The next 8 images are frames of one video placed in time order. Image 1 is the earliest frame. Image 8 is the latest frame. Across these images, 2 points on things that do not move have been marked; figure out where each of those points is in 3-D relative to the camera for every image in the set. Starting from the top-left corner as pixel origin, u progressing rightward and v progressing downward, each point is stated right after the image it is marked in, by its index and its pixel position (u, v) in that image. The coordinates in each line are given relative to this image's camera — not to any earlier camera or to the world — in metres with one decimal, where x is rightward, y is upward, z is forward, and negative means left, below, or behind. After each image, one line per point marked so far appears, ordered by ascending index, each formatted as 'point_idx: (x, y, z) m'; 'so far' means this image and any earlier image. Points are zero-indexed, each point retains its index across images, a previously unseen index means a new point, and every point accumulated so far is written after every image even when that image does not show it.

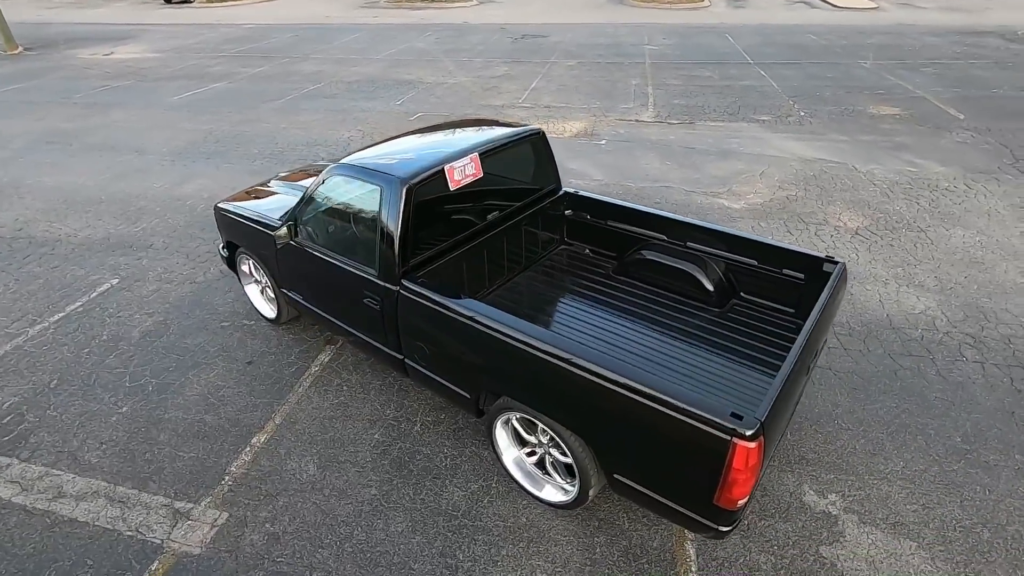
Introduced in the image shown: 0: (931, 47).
0: (+12.8, +7.4, +16.5) m
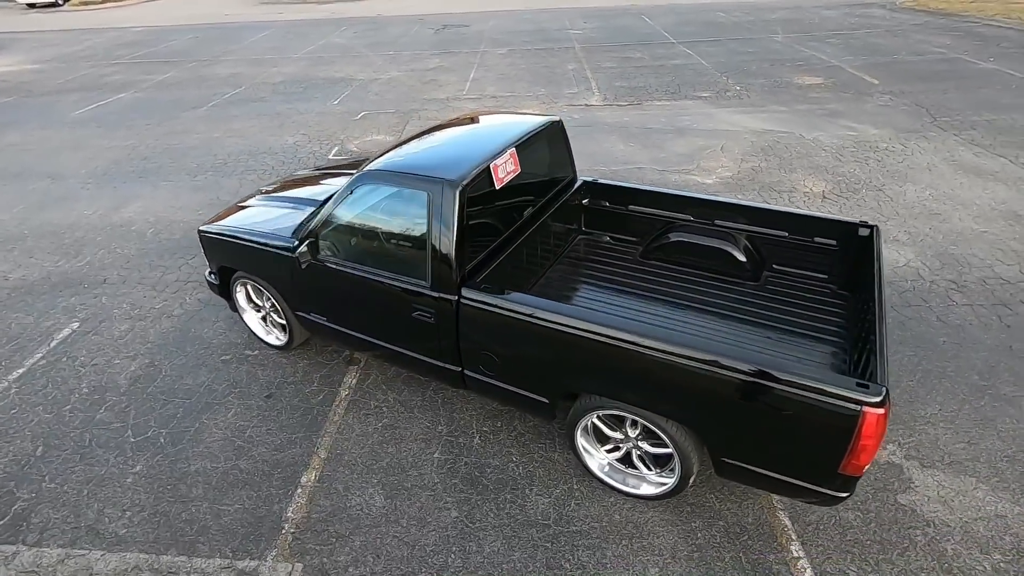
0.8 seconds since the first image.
0: (+10.5, +9.0, +17.8) m
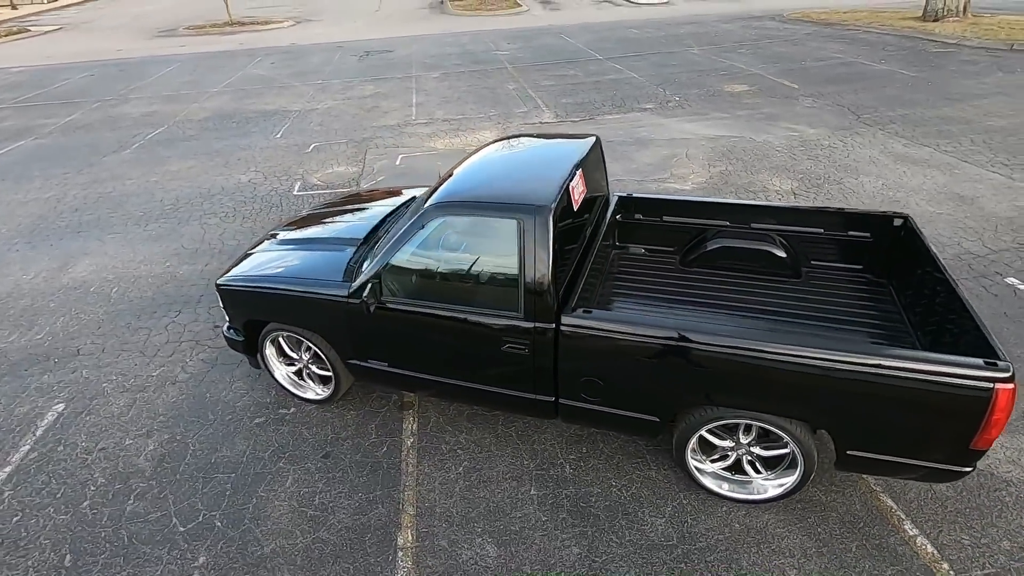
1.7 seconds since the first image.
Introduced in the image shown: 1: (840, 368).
0: (+7.9, +9.3, +19.4) m
1: (+1.7, -0.4, +2.8) m
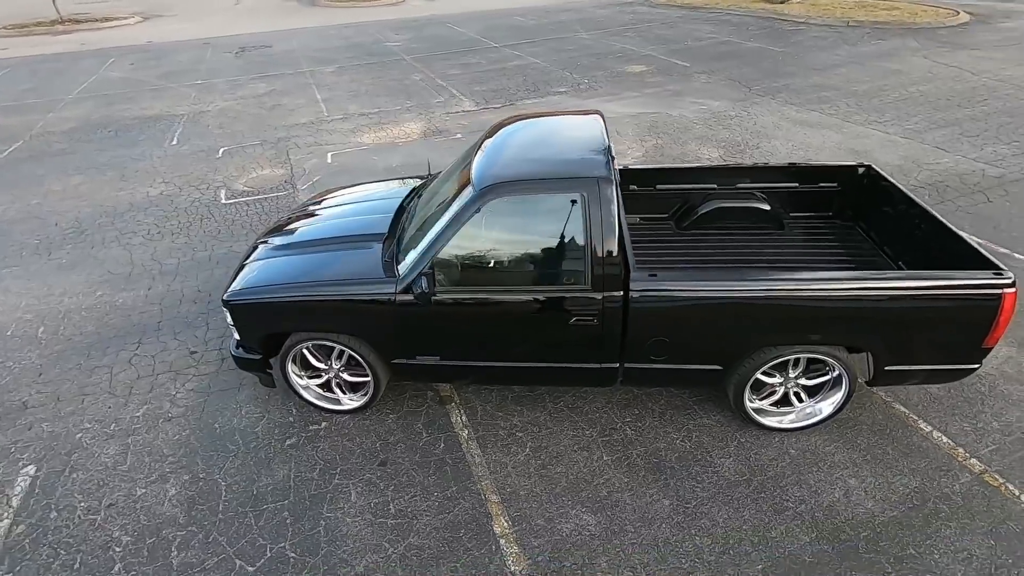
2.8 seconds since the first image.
0: (+3.7, +10.3, +20.4) m
1: (+2.2, 0.0, +3.2) m
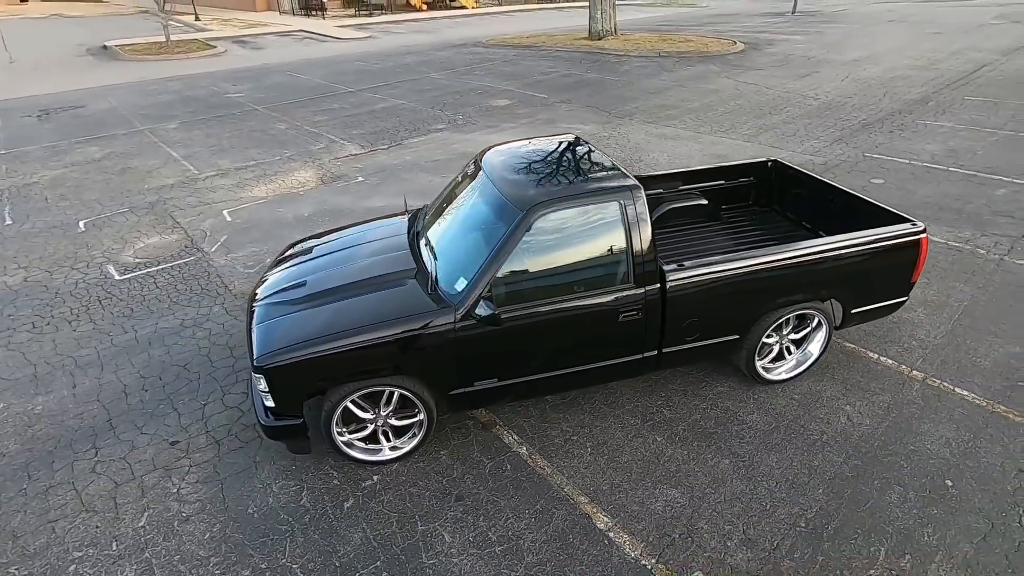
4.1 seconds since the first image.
0: (-2.4, +9.2, +21.4) m
1: (+2.5, +0.3, +4.0) m
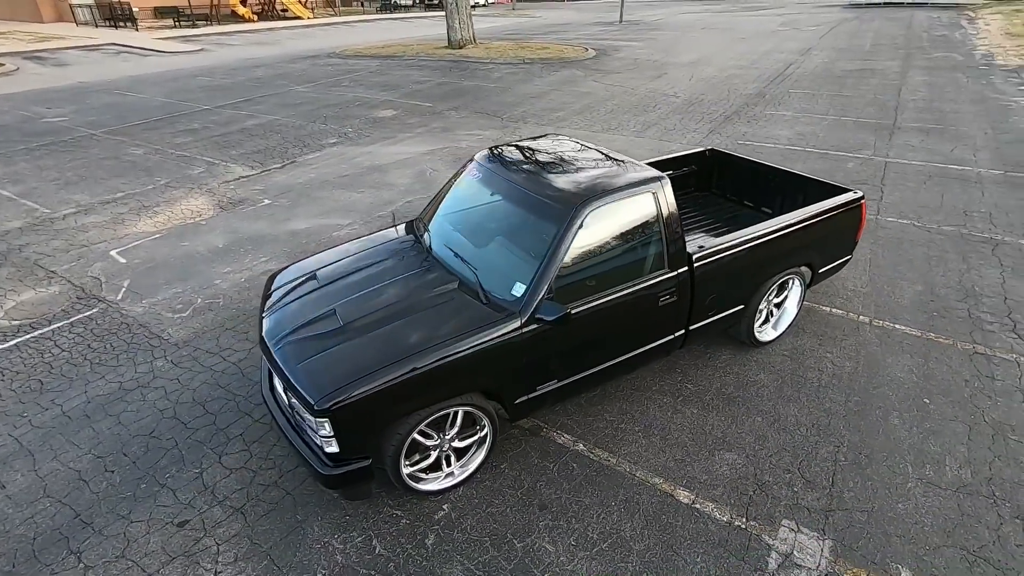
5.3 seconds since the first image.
0: (-7.7, +8.2, +20.2) m
1: (+2.6, +0.6, +4.6) m
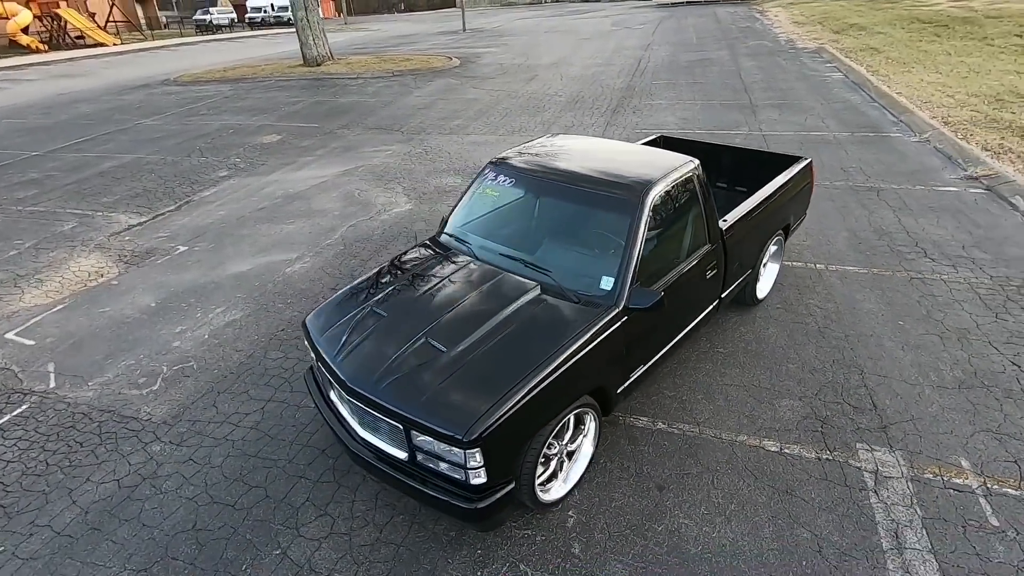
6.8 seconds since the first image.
0: (-12.2, +6.3, +17.9) m
1: (+2.7, +1.0, +5.3) m
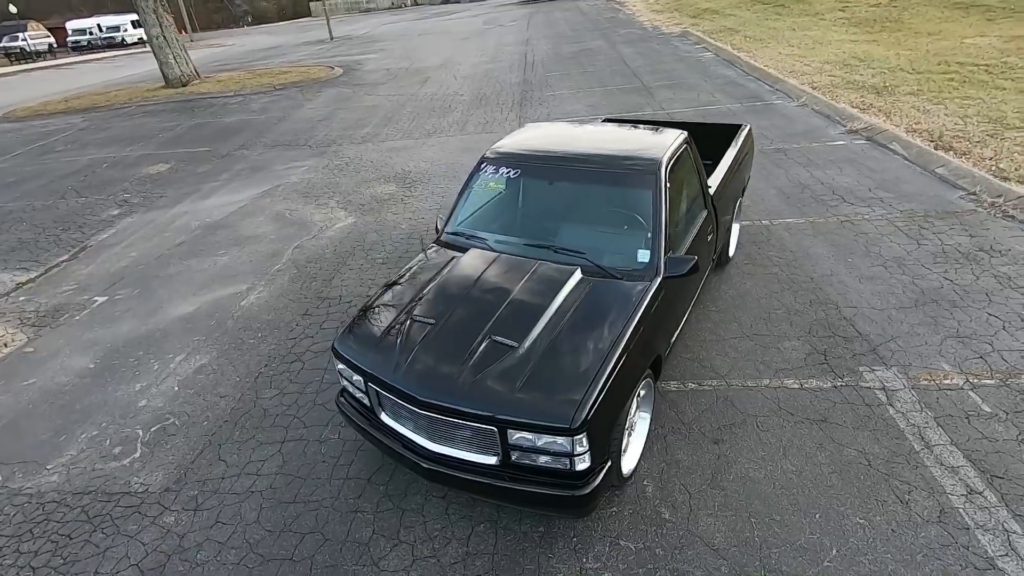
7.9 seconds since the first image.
0: (-15.2, +4.2, +15.3) m
1: (+2.4, +1.4, +5.7) m
